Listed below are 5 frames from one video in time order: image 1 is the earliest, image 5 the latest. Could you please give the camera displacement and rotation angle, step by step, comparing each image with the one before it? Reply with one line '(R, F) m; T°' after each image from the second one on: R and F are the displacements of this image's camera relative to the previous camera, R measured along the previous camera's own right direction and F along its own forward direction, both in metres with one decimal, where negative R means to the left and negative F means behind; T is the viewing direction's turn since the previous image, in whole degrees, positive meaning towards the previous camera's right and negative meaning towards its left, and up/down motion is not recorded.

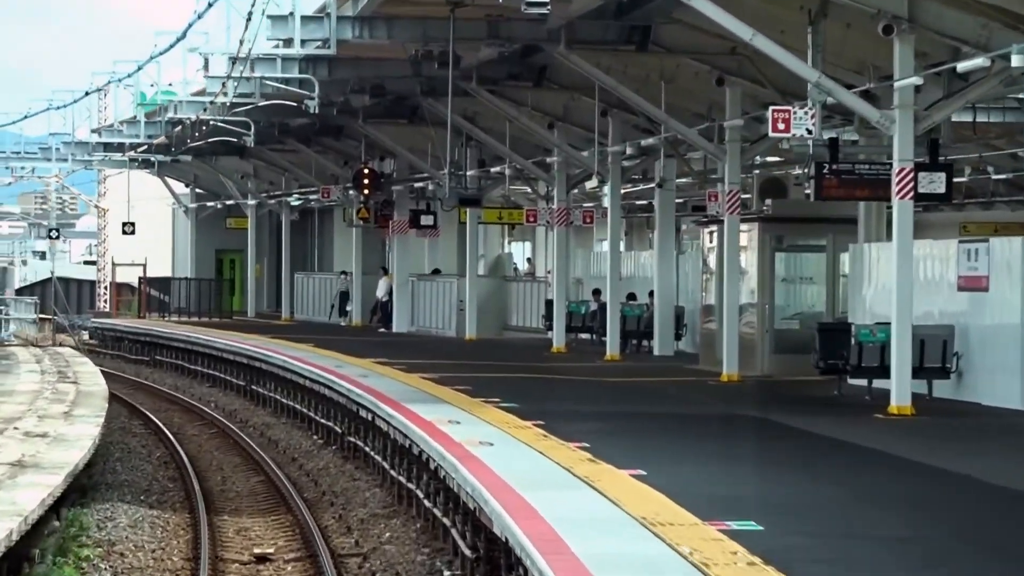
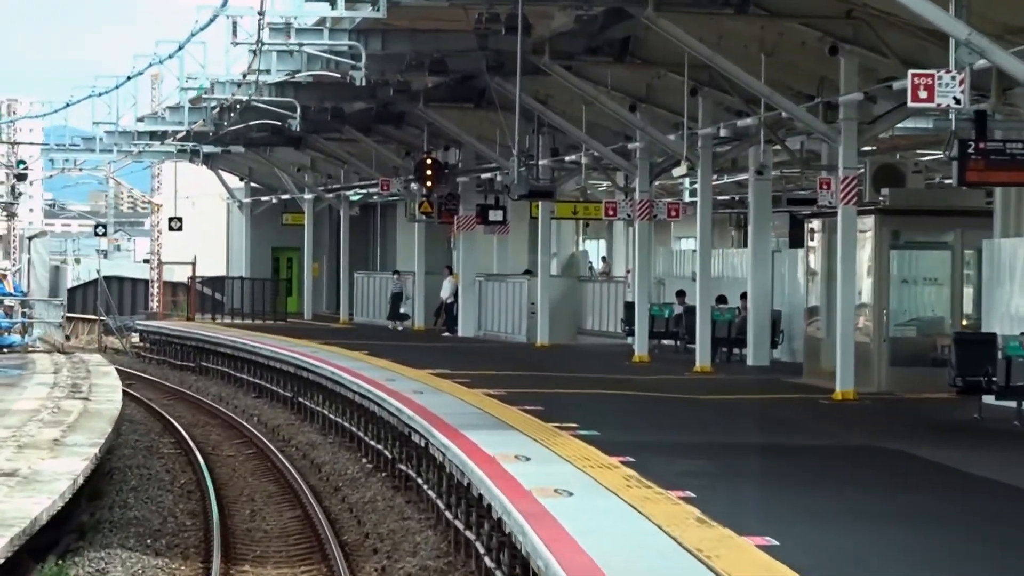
(-0.1, +3.0) m; -2°
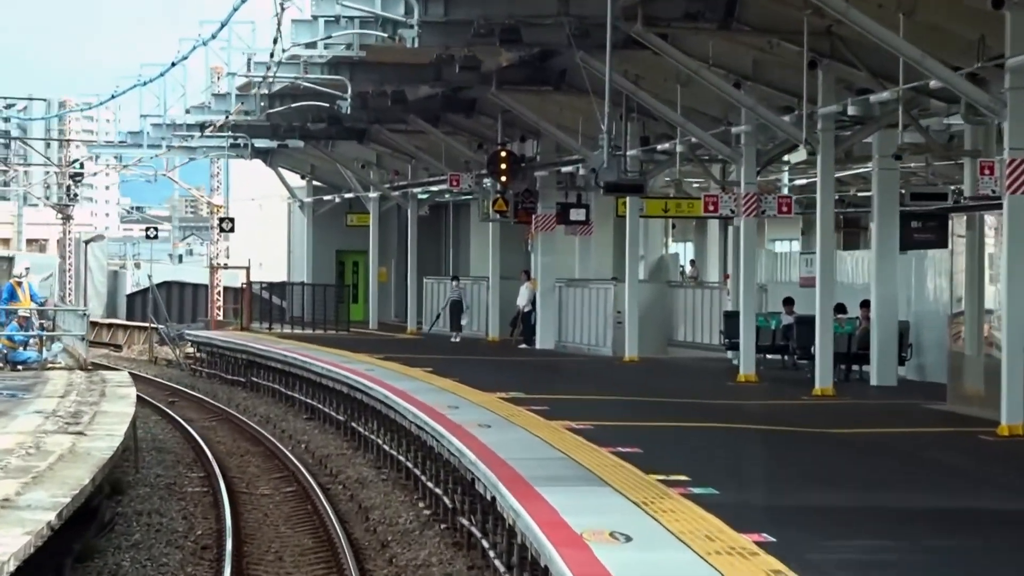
(-0.1, +3.4) m; -2°
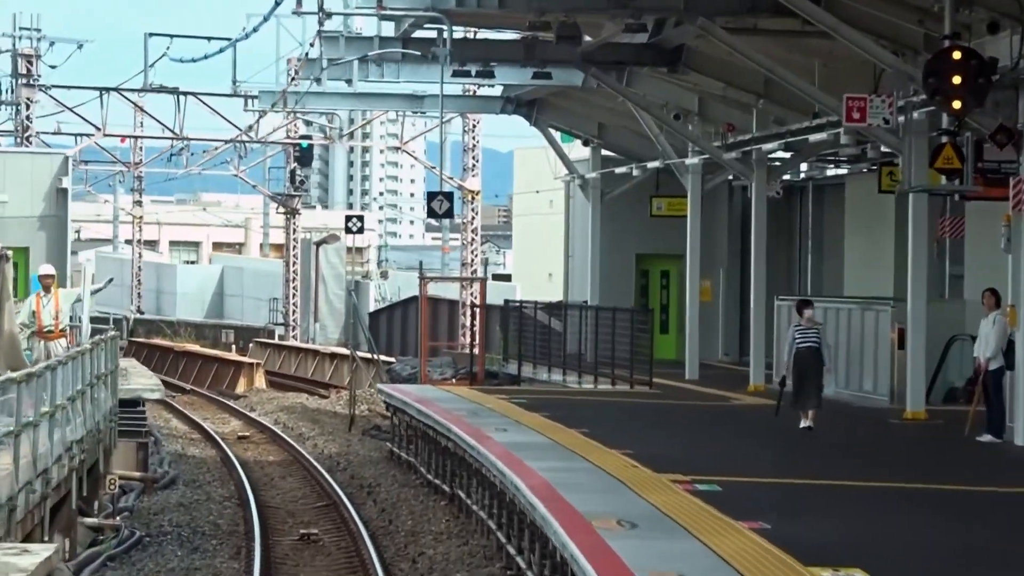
(-1.0, +14.7) m; -9°
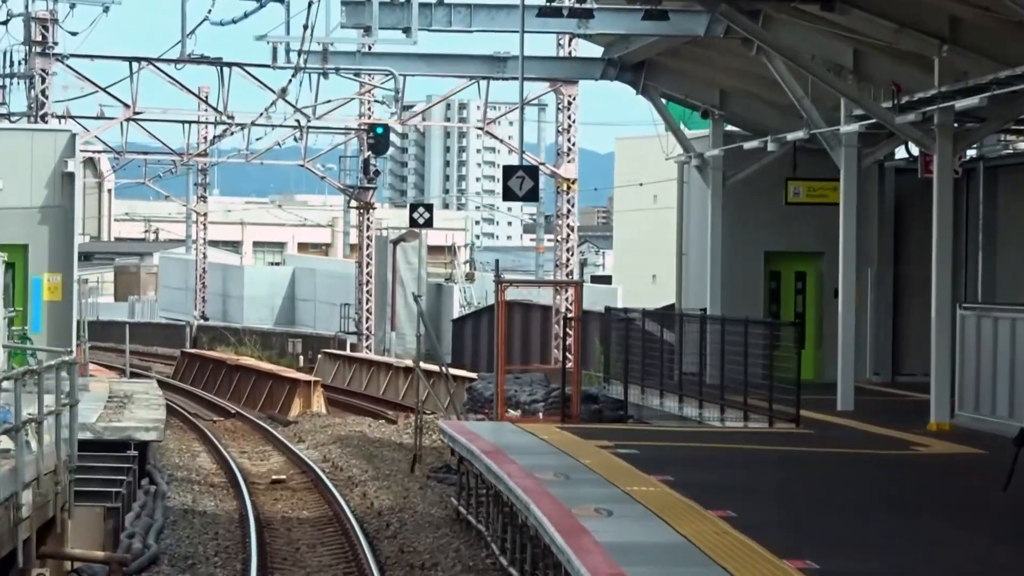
(0.0, +5.1) m; -3°
